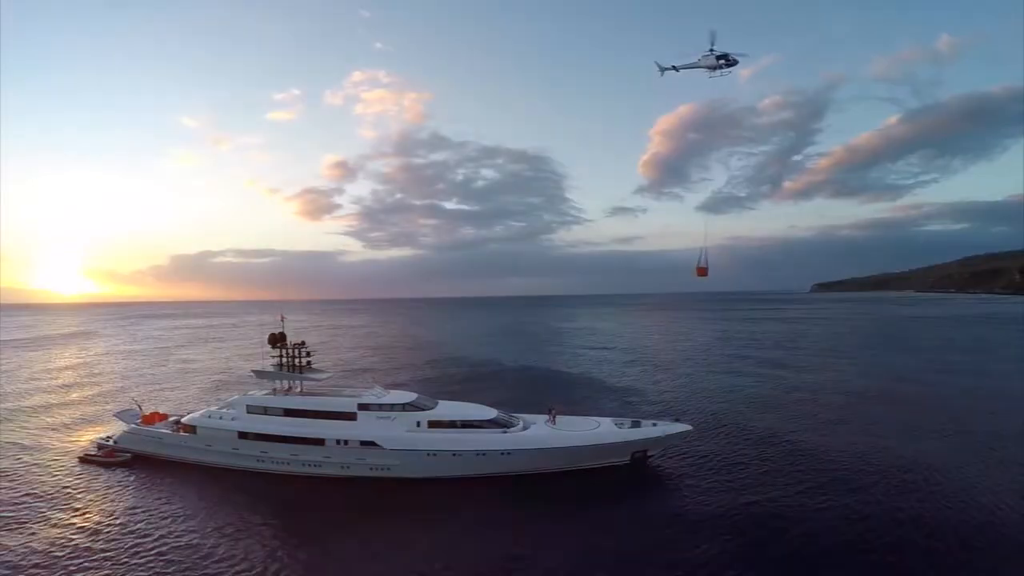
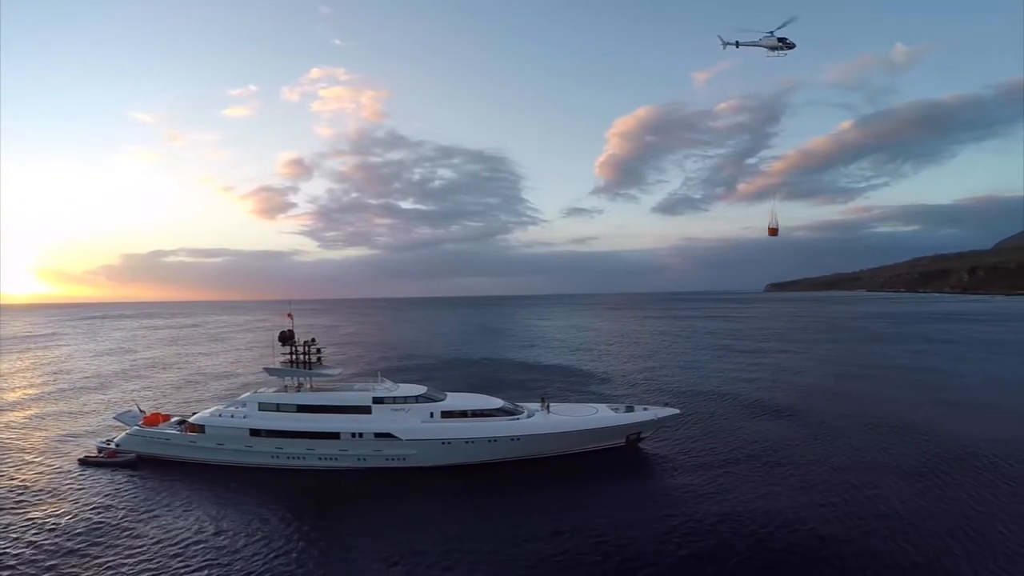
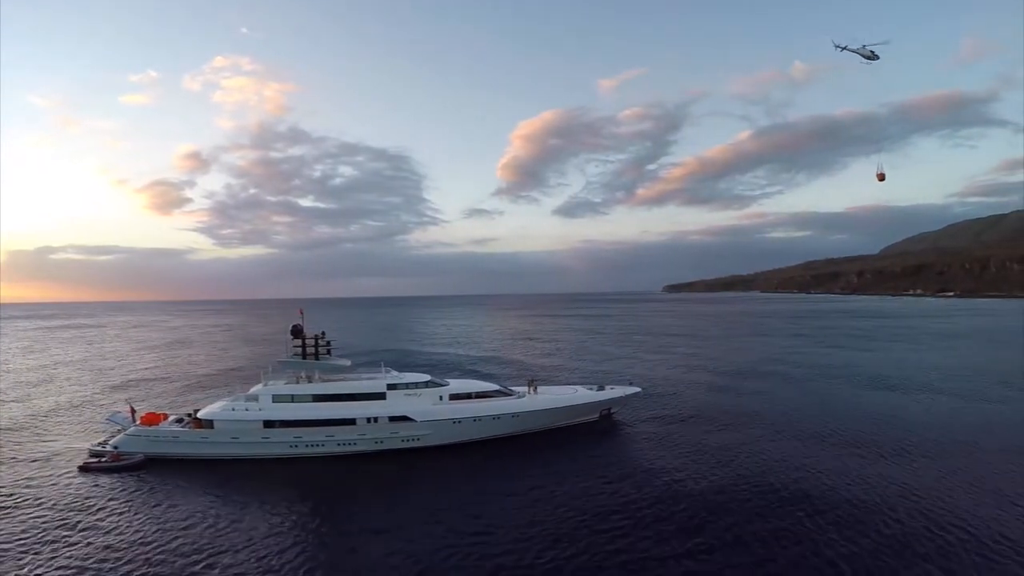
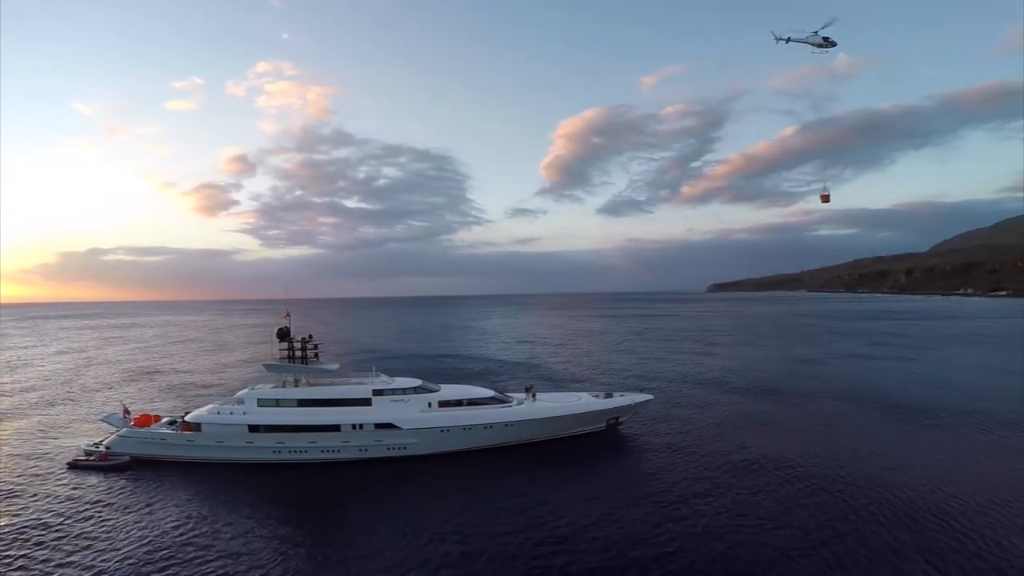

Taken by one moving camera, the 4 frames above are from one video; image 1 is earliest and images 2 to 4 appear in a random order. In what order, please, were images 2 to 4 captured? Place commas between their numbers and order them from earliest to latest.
2, 4, 3
